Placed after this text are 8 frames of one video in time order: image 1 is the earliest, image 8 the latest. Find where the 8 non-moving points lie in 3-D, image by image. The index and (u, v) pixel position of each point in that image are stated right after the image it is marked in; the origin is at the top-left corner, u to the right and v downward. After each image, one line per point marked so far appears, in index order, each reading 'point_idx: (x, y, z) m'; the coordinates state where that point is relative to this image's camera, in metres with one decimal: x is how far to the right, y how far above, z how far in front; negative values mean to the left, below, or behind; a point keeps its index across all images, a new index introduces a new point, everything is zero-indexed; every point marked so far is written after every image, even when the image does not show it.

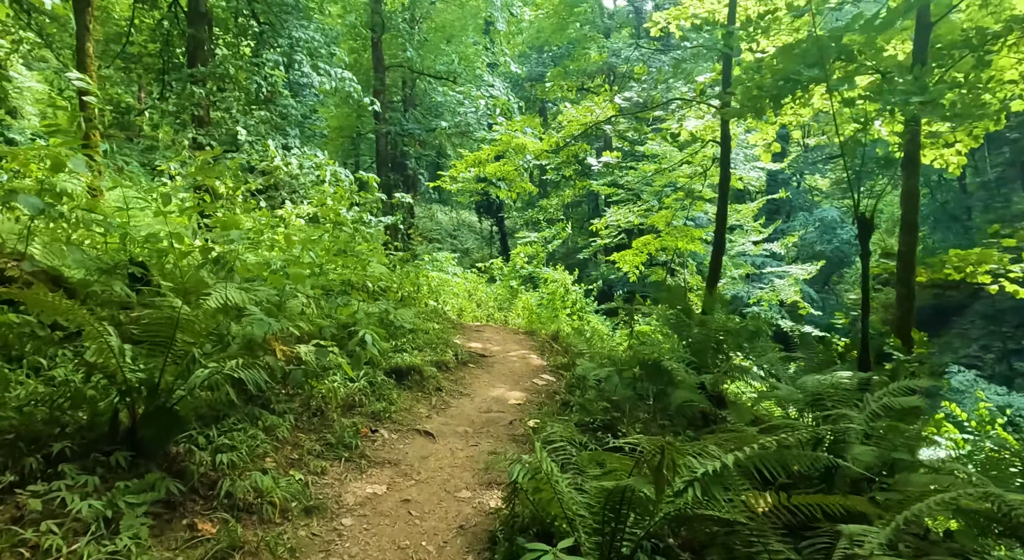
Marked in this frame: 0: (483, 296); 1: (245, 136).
0: (-0.4, -0.2, +8.8) m
1: (-3.2, +1.7, +8.1) m
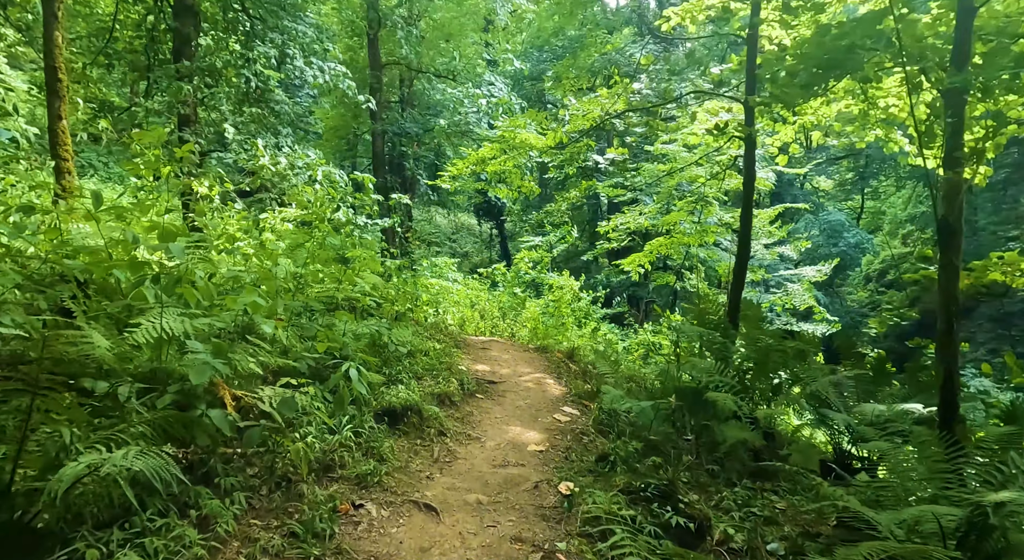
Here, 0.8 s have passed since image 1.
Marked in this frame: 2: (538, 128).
0: (-0.3, -0.3, +8.4) m
1: (-3.2, +1.7, +7.7) m
2: (+0.3, +2.0, +8.5) m
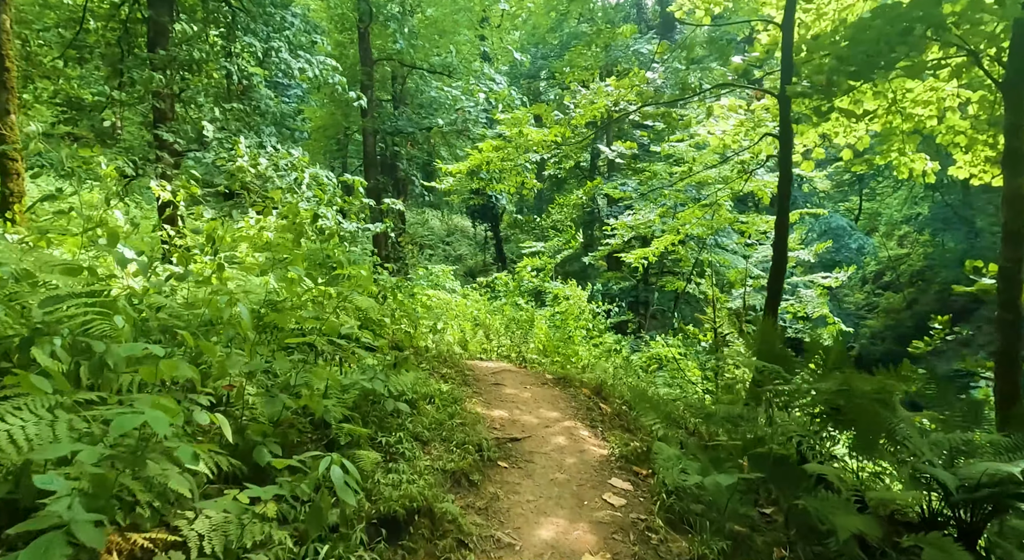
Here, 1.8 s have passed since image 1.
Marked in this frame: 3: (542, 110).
0: (-0.3, -0.4, +7.8) m
1: (-3.2, +1.5, +7.0) m
2: (+0.4, +1.9, +8.0) m
3: (+0.3, +2.1, +8.0) m
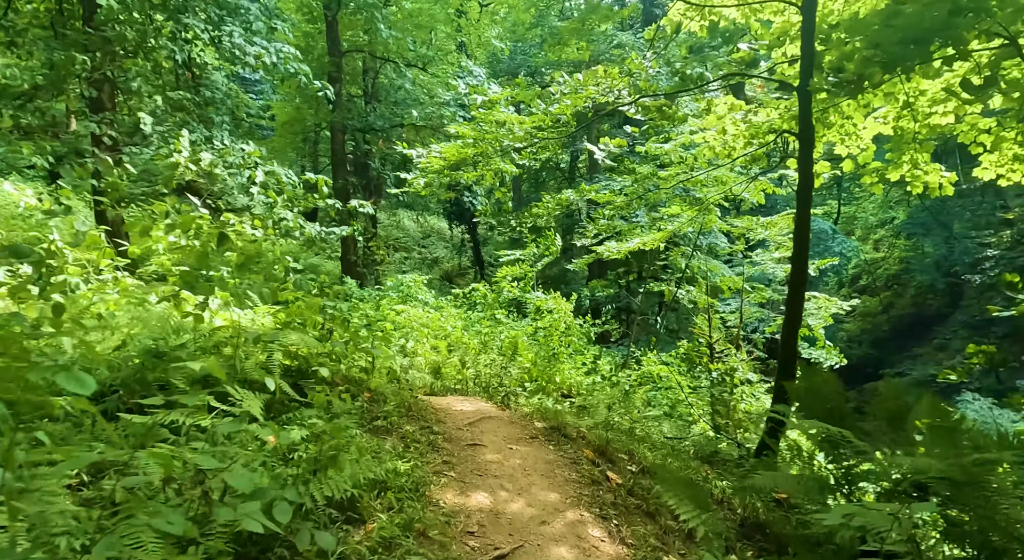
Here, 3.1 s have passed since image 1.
0: (-0.5, -0.5, +7.1) m
1: (-3.4, +1.4, +6.3) m
2: (+0.1, +1.7, +7.3) m
3: (+0.1, +2.0, +7.4) m
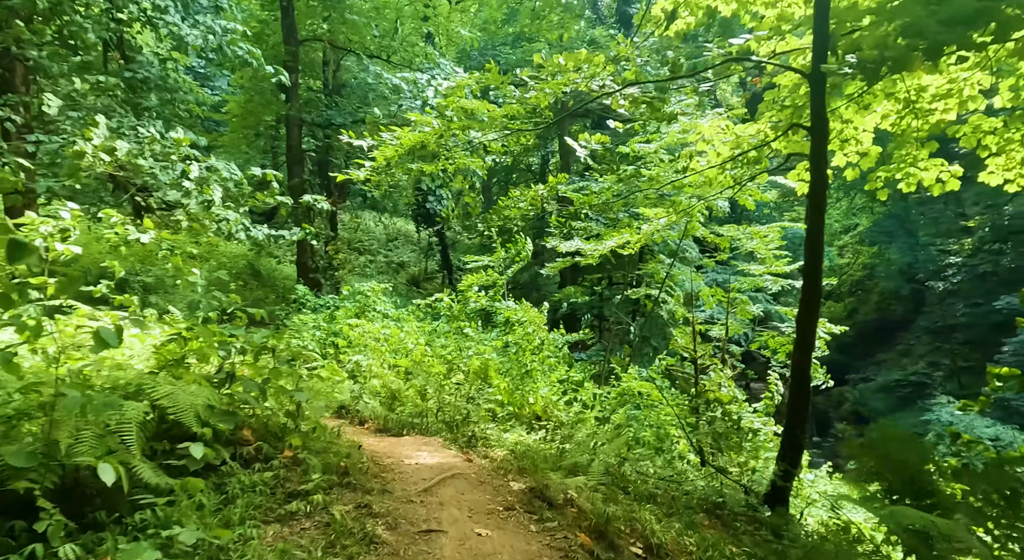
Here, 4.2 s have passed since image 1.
0: (-0.8, -0.6, +6.5) m
1: (-3.6, +1.4, +5.5) m
2: (-0.2, +1.7, +6.7) m
3: (-0.2, +1.9, +6.7) m
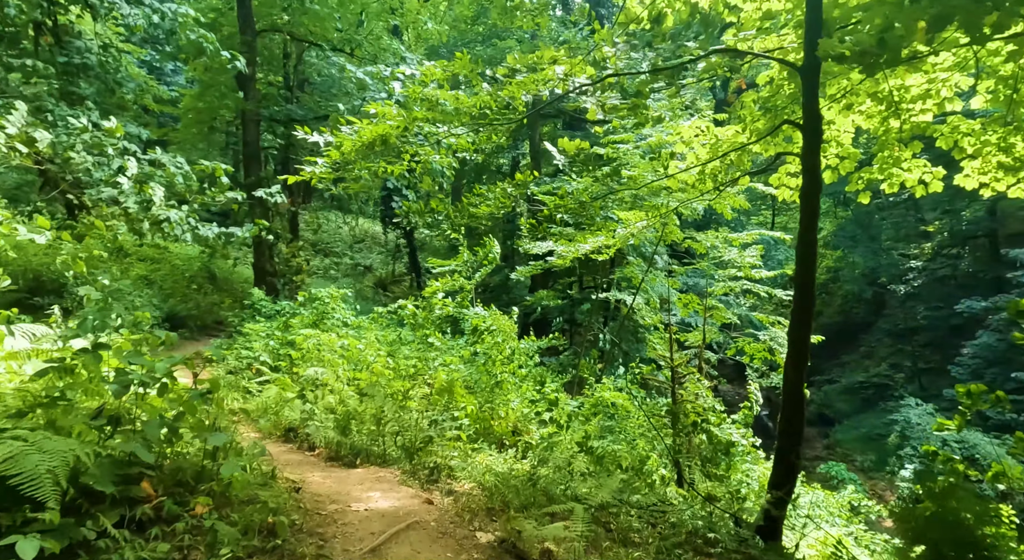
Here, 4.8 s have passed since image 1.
0: (-1.1, -0.7, +6.1) m
1: (-3.8, +1.3, +5.0) m
2: (-0.5, +1.6, +6.3) m
3: (-0.5, +1.8, +6.4) m
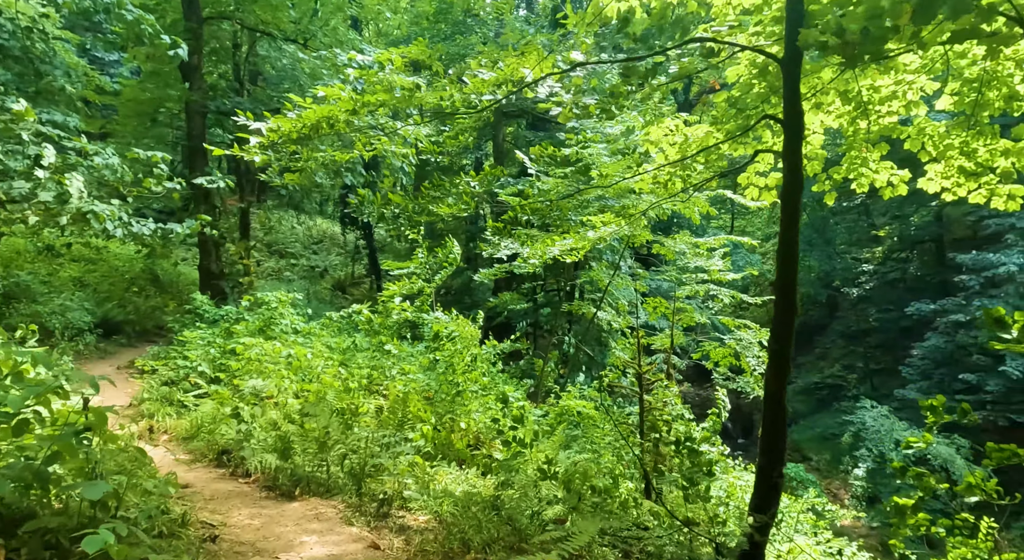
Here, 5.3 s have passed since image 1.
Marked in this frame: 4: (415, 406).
0: (-1.5, -0.7, +5.7) m
1: (-4.1, +1.3, +4.5) m
2: (-0.8, +1.6, +6.0) m
3: (-0.8, +1.8, +6.1) m
4: (-0.7, -0.9, +5.1) m
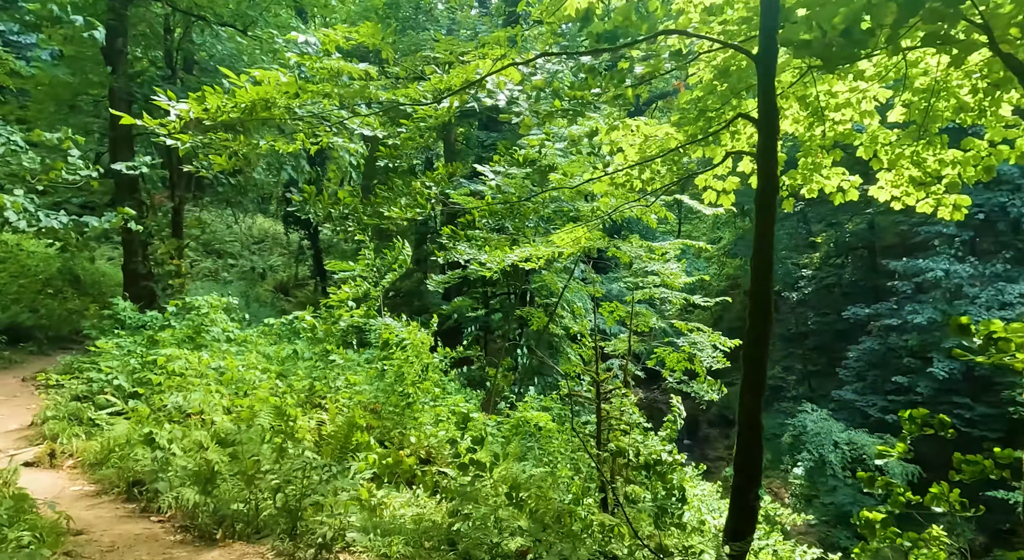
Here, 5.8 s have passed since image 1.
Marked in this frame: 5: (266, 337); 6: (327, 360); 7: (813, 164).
0: (-1.8, -0.7, +5.3) m
1: (-4.4, +1.3, +3.8) m
2: (-1.2, +1.6, +5.6) m
3: (-1.2, +1.8, +5.7) m
4: (-1.0, -0.9, +4.8) m
5: (-2.4, -0.5, +6.6) m
6: (-1.6, -0.7, +5.7) m
7: (+2.6, +1.0, +5.7) m
